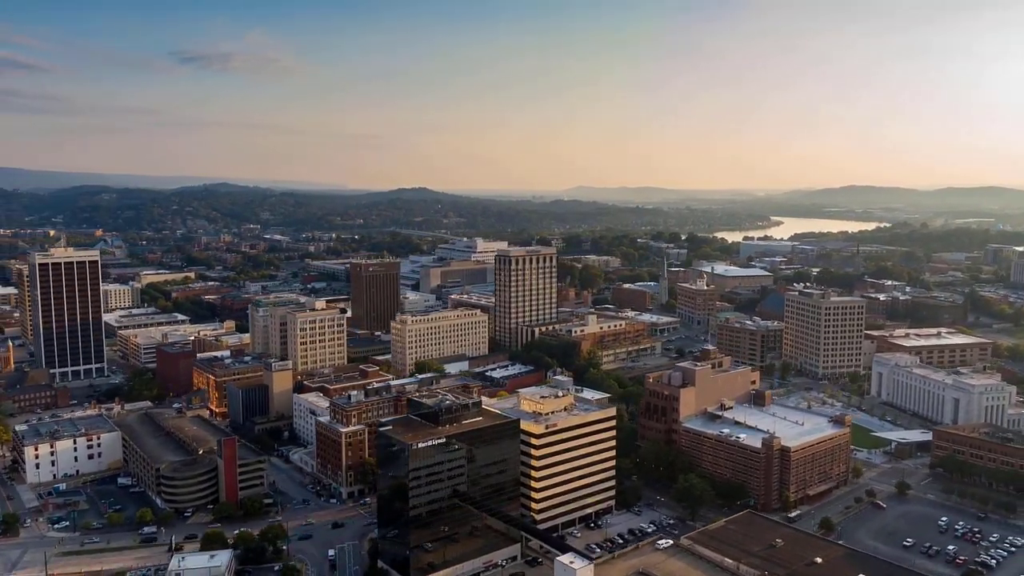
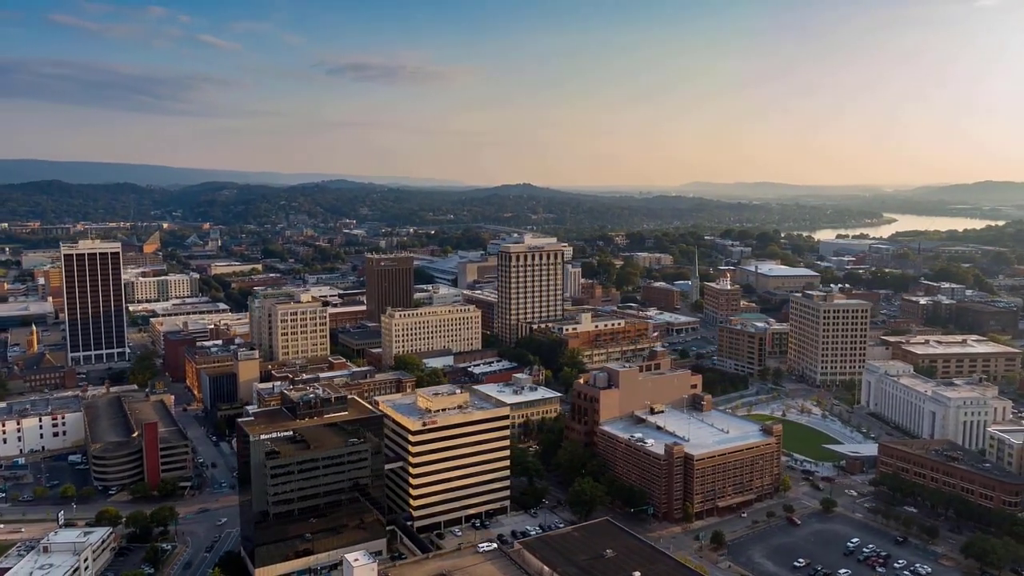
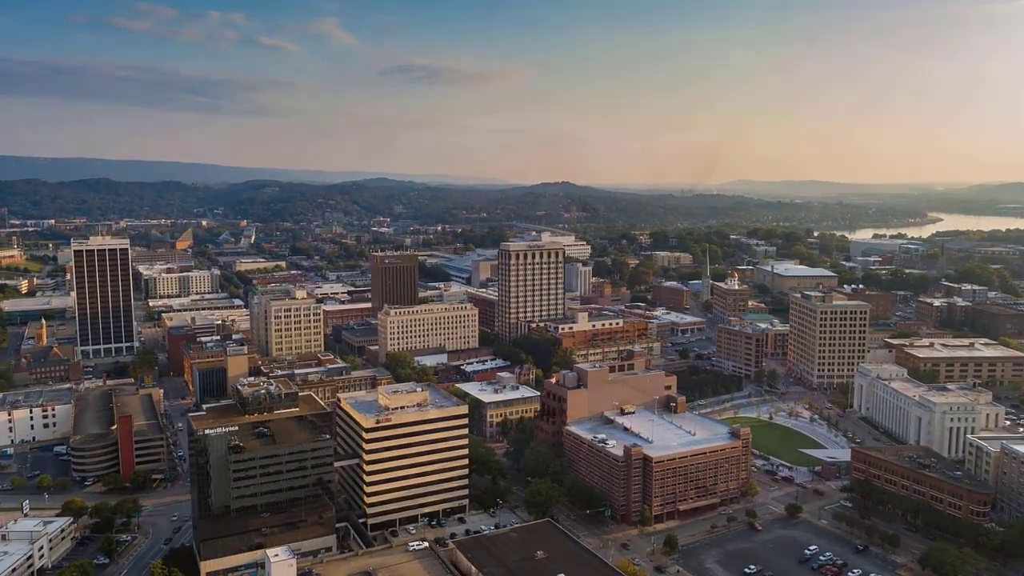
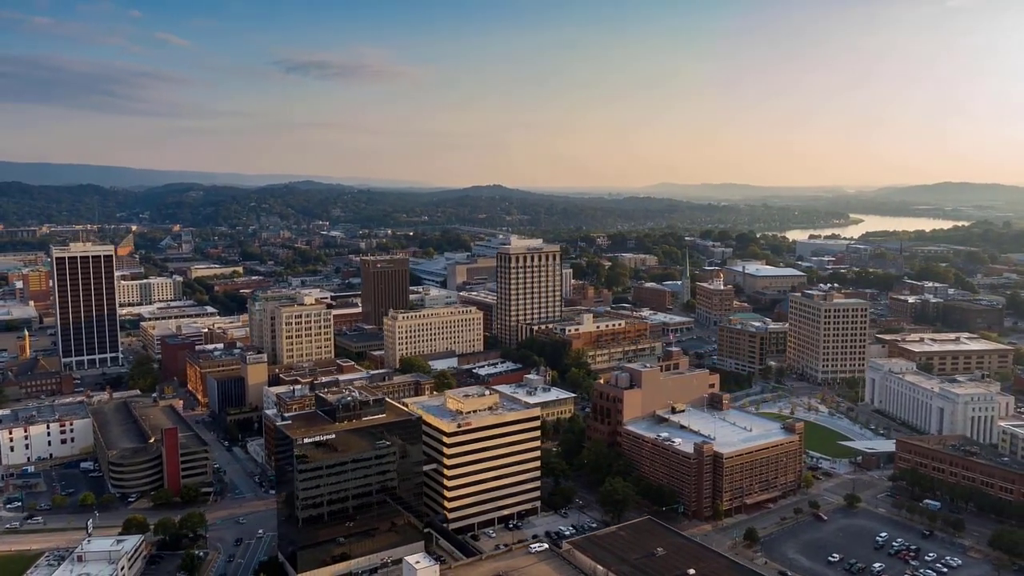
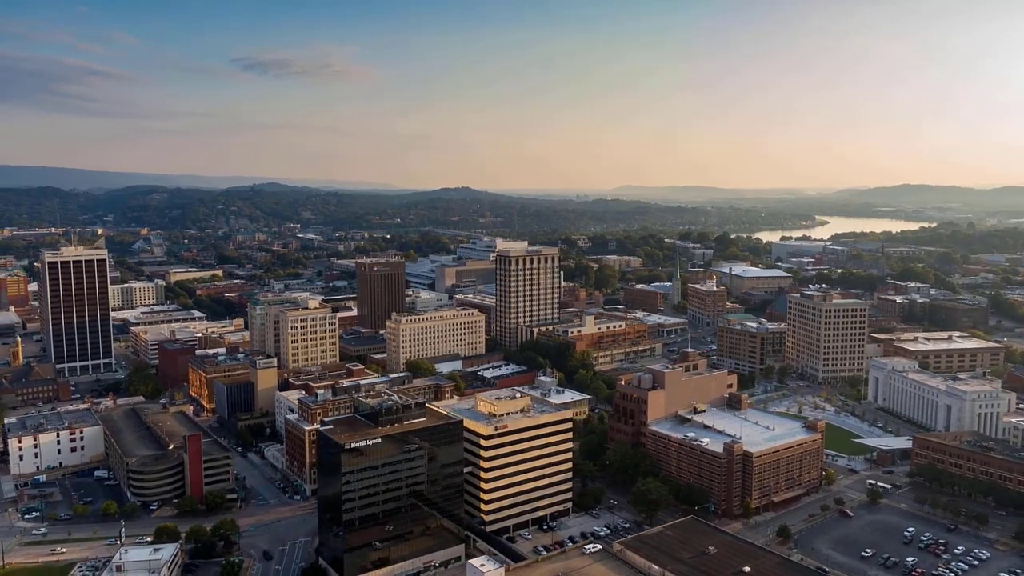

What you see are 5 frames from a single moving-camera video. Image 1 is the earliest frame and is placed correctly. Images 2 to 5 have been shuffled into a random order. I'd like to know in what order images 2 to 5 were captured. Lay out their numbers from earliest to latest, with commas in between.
5, 4, 2, 3
